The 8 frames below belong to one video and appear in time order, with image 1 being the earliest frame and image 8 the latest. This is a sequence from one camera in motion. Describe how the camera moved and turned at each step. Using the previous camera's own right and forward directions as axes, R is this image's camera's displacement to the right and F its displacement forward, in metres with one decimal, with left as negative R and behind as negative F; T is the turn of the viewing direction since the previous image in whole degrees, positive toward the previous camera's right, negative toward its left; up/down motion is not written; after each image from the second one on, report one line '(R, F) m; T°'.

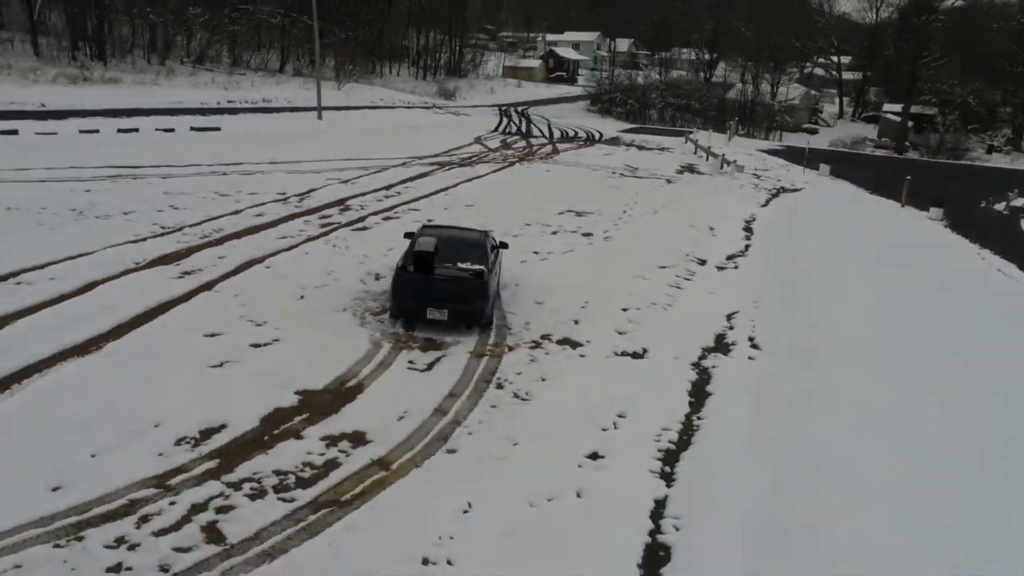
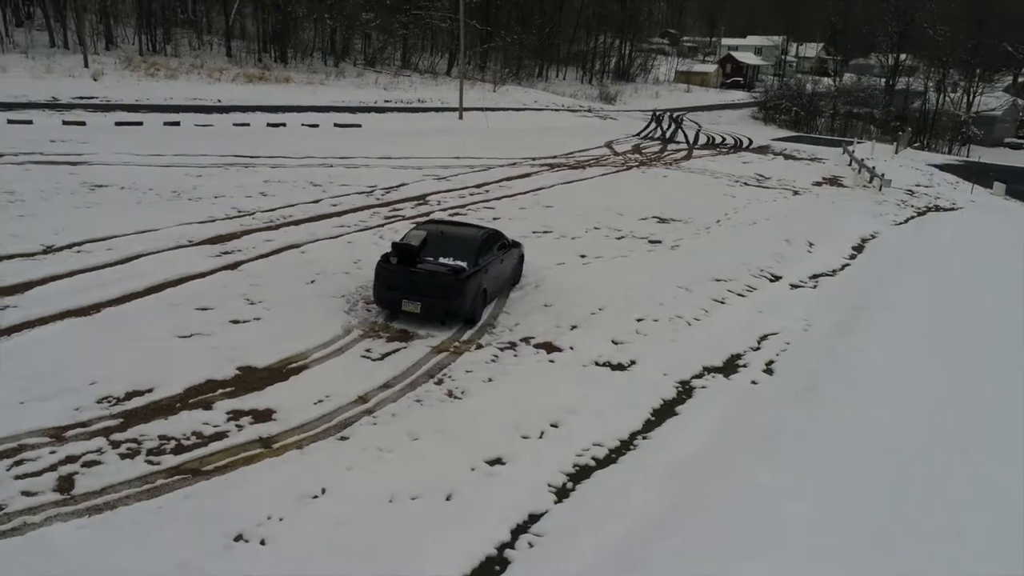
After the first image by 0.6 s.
(+2.4, +0.4) m; -13°
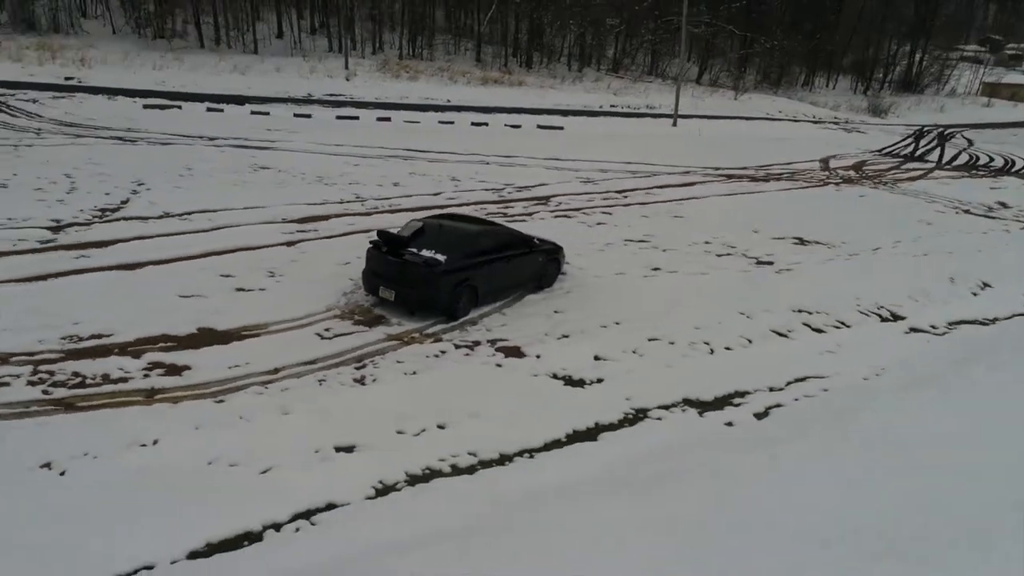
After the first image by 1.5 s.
(+3.5, +0.9) m; -20°
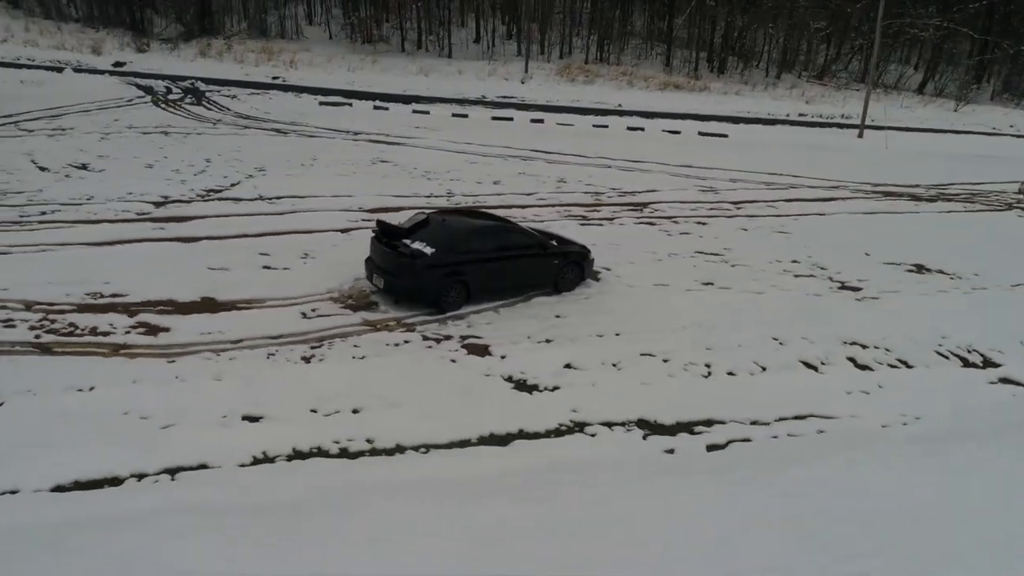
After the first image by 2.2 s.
(+2.8, +0.5) m; -16°
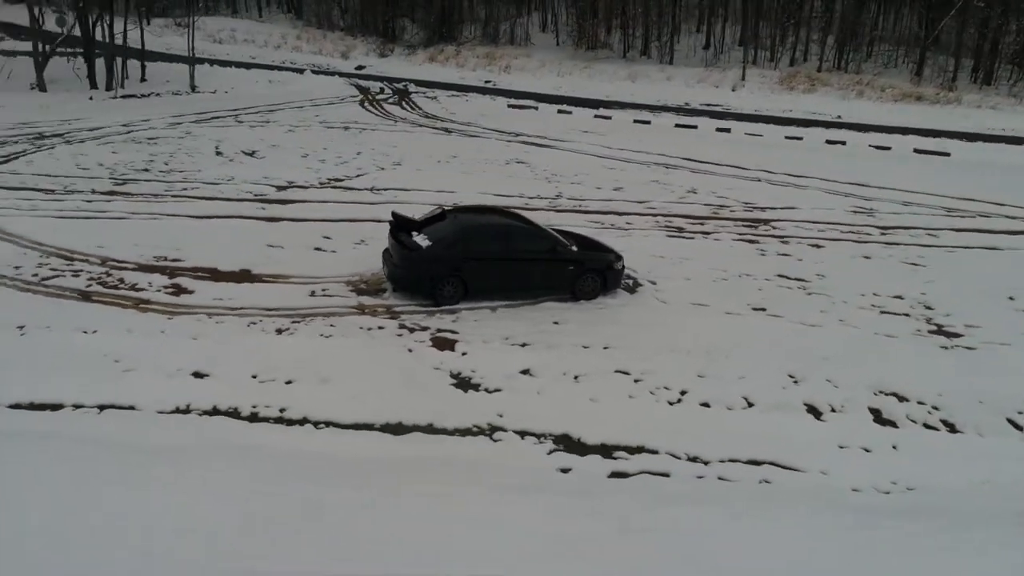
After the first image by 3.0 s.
(+3.2, +0.6) m; -18°
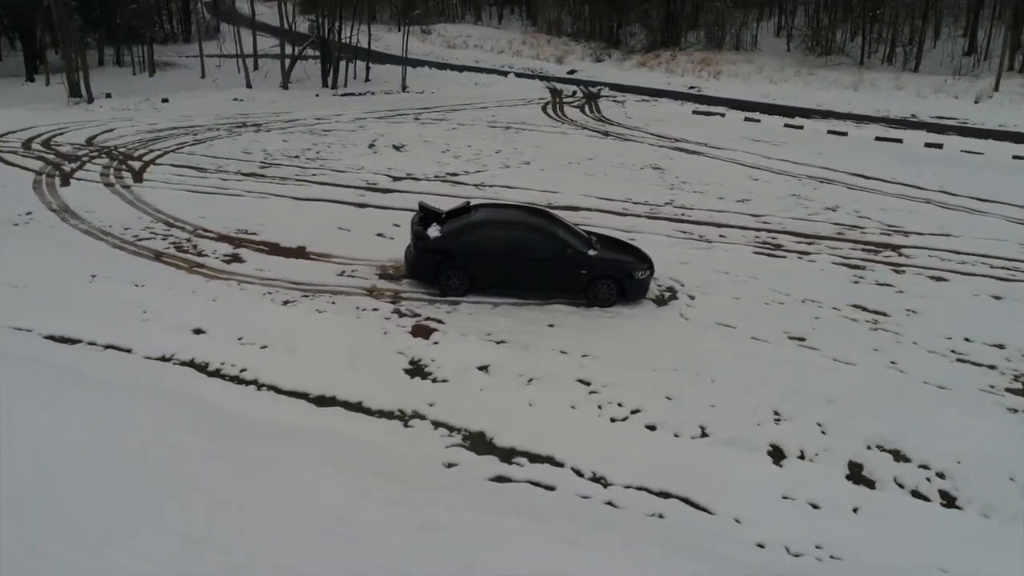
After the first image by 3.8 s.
(+3.1, +0.5) m; -18°
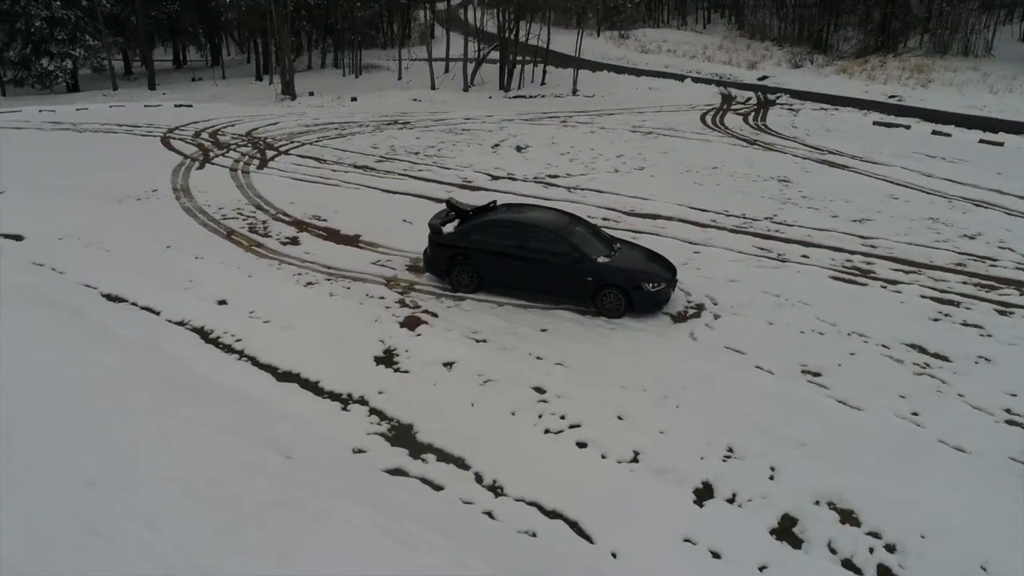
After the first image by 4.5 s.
(+2.7, +0.5) m; -16°
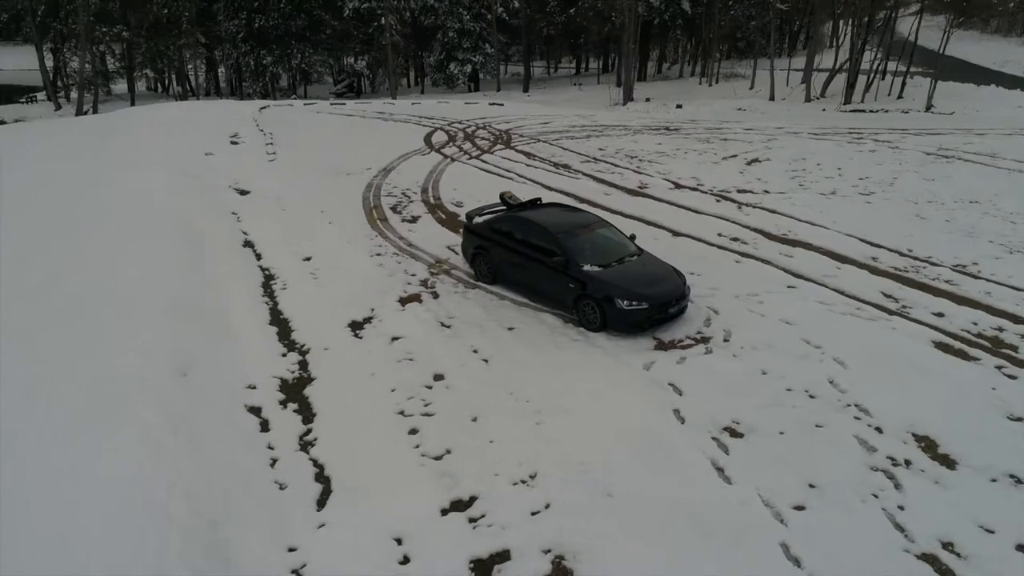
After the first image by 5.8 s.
(+5.1, +1.4) m; -30°
